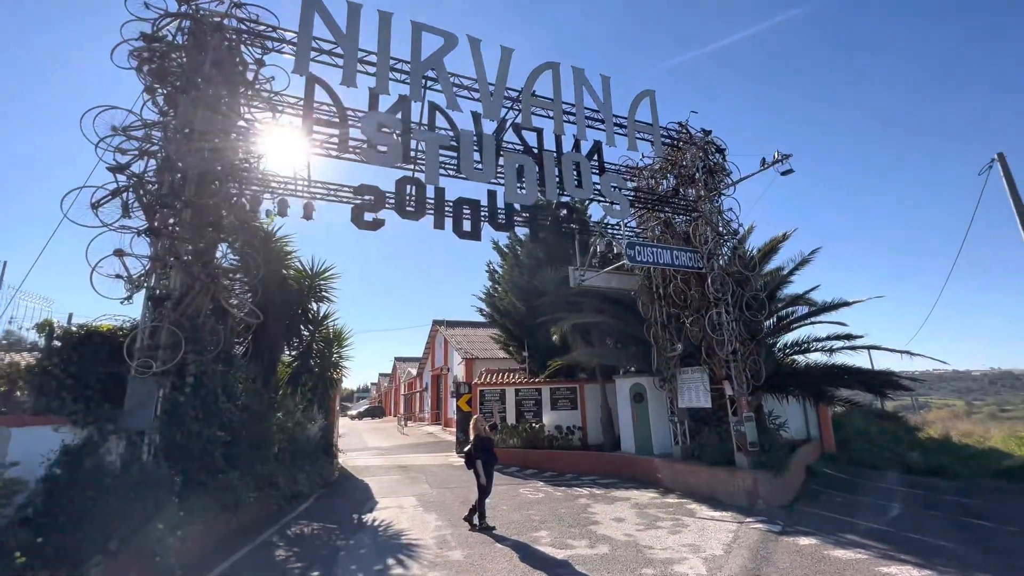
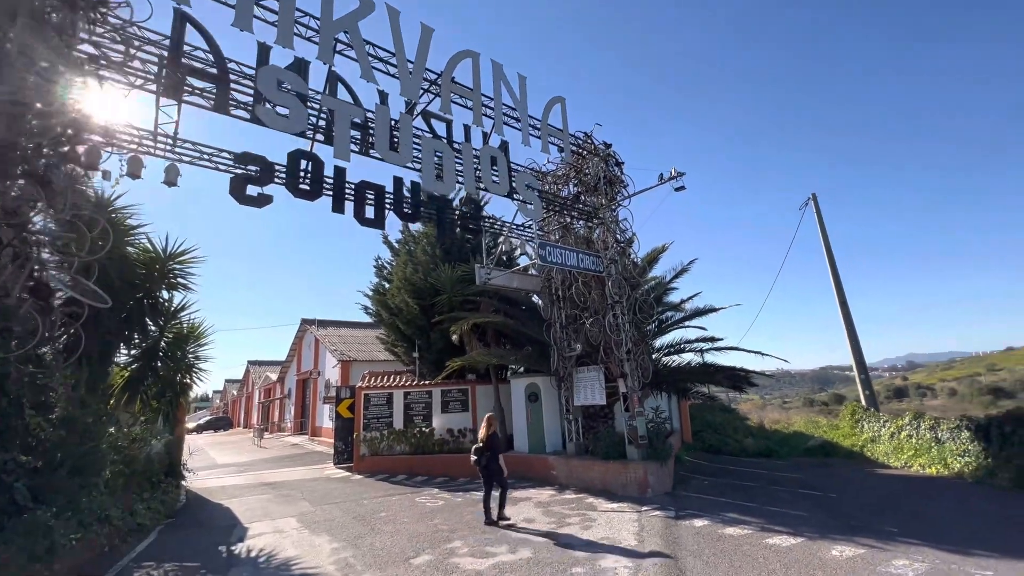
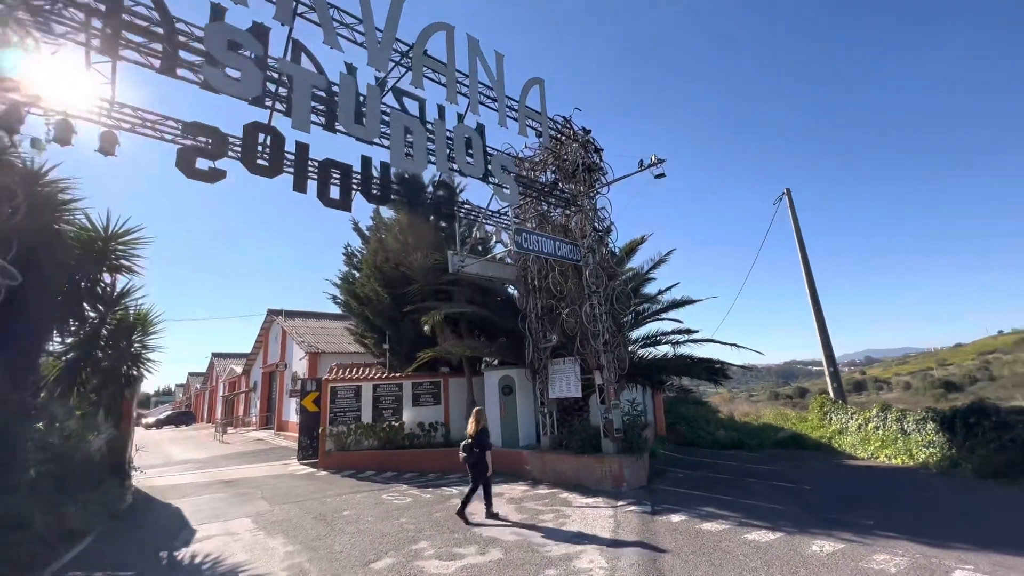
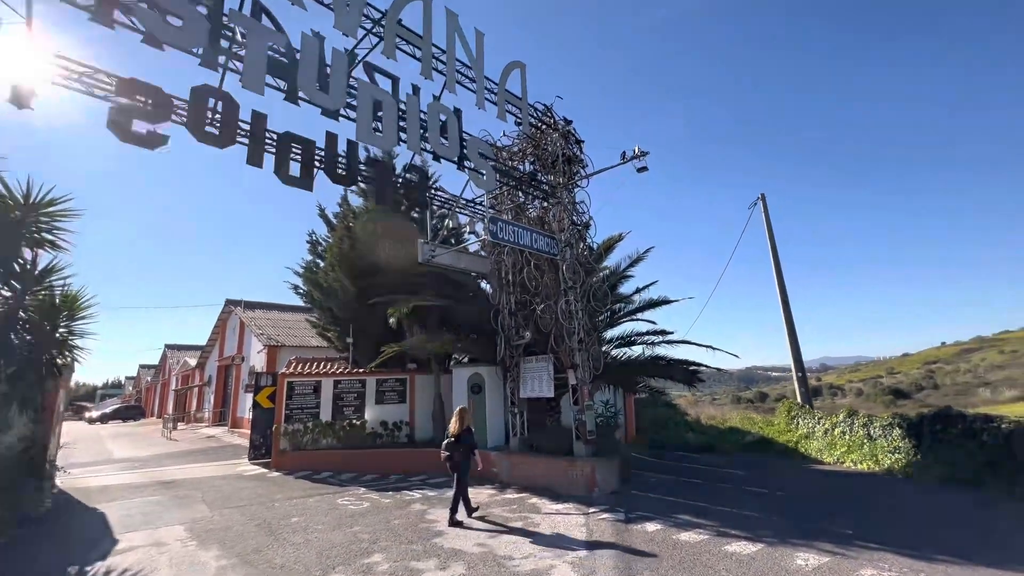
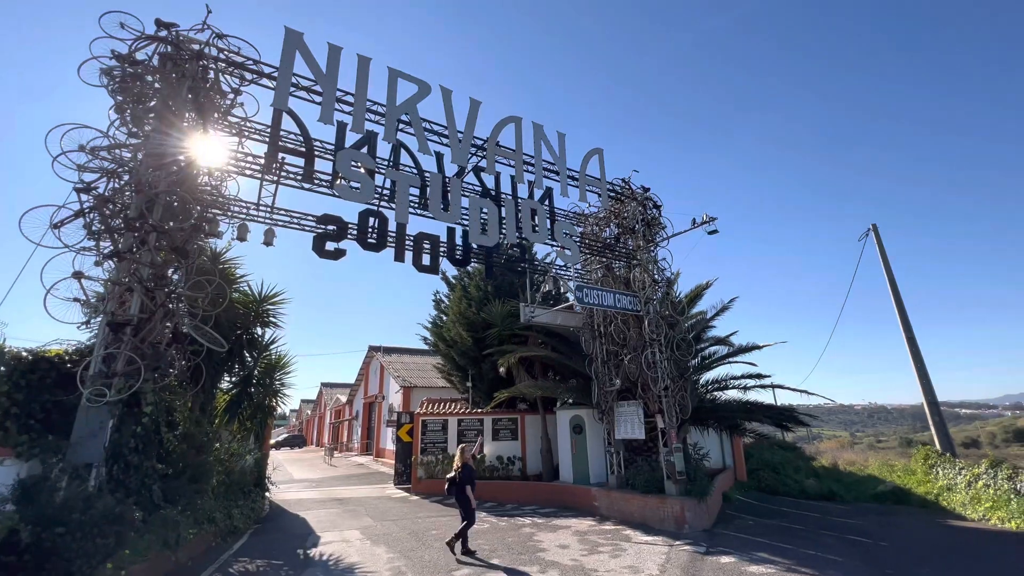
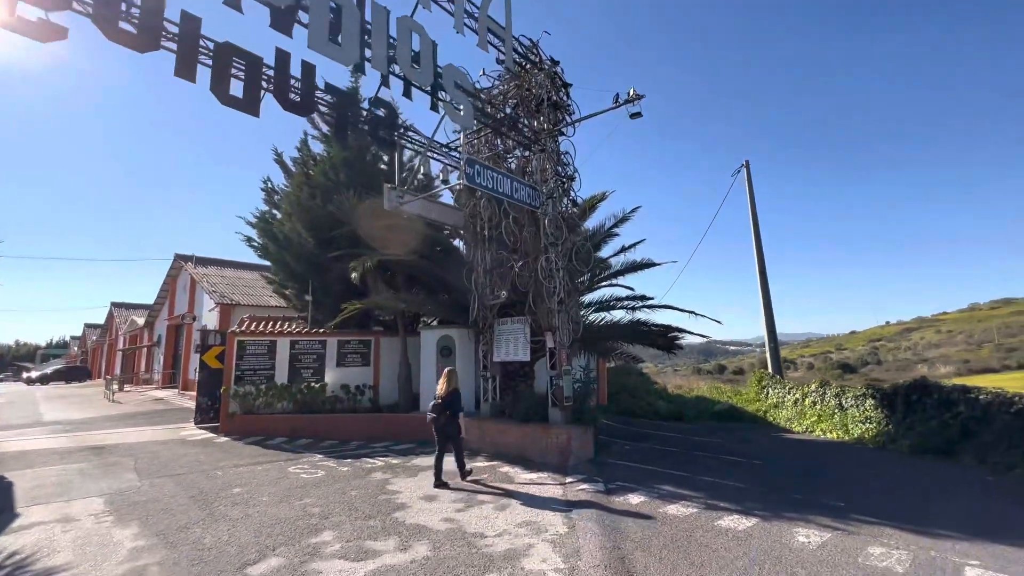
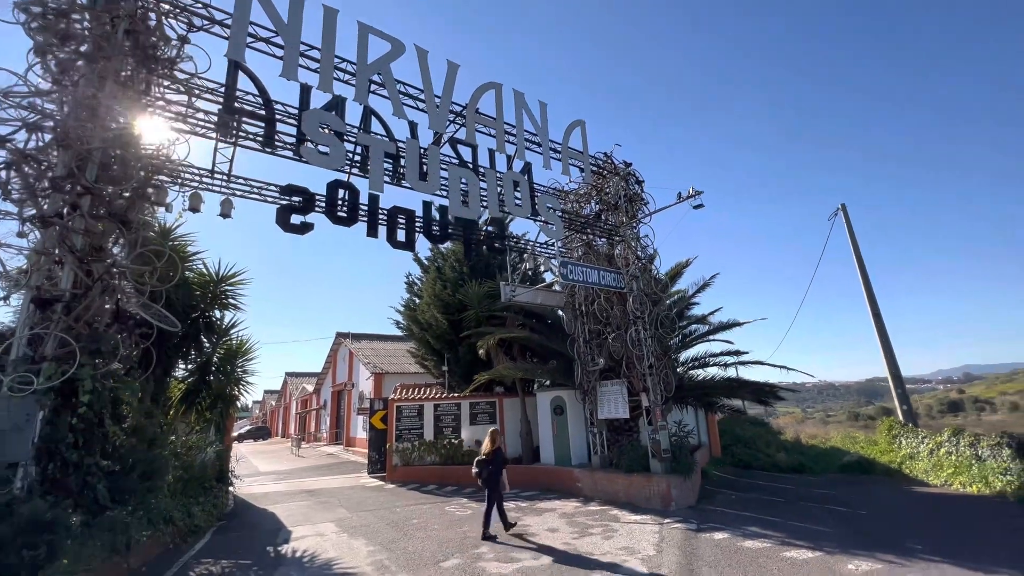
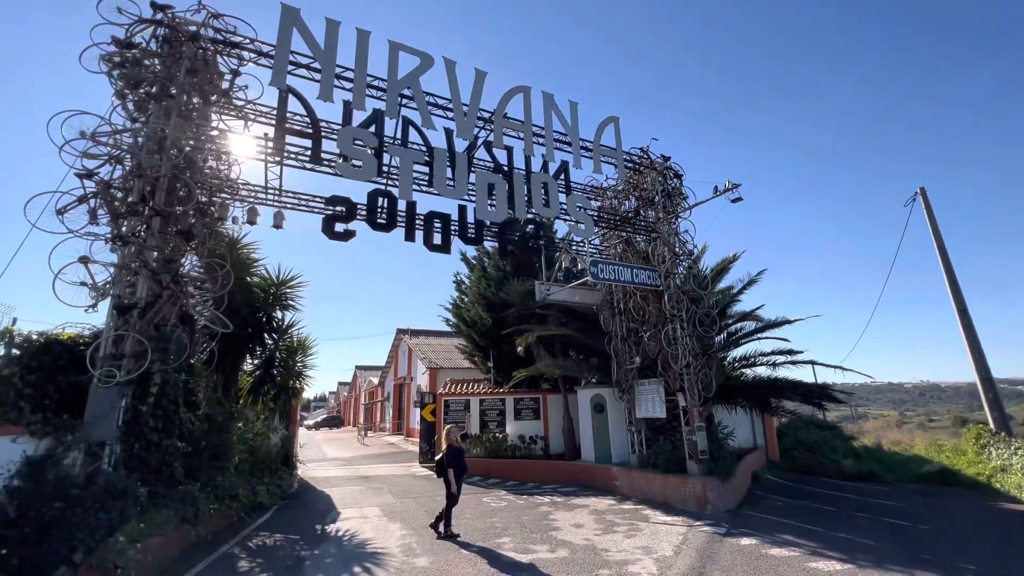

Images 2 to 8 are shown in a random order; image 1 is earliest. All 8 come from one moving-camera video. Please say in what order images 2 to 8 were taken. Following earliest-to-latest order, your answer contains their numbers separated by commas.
8, 5, 7, 2, 3, 4, 6
